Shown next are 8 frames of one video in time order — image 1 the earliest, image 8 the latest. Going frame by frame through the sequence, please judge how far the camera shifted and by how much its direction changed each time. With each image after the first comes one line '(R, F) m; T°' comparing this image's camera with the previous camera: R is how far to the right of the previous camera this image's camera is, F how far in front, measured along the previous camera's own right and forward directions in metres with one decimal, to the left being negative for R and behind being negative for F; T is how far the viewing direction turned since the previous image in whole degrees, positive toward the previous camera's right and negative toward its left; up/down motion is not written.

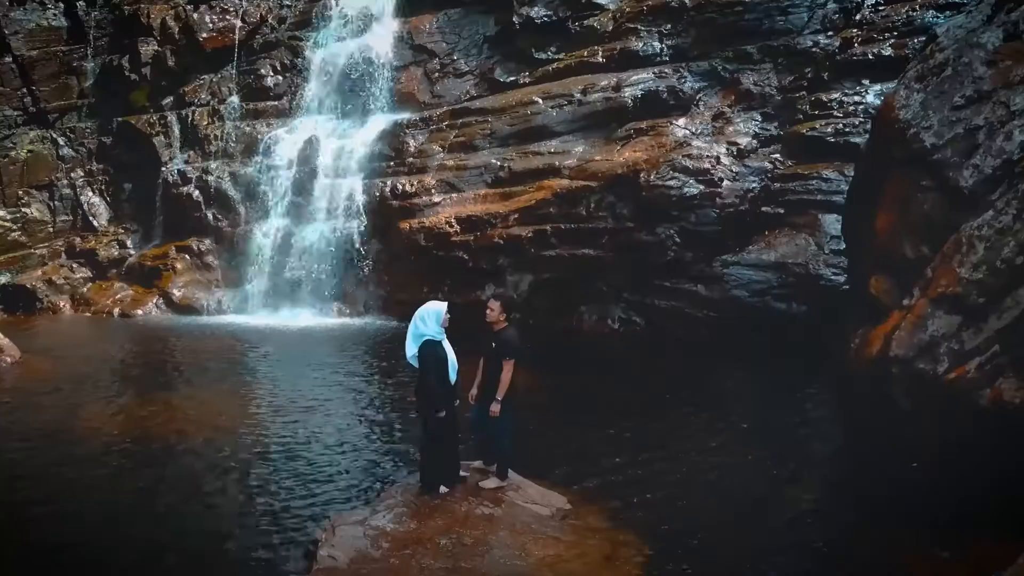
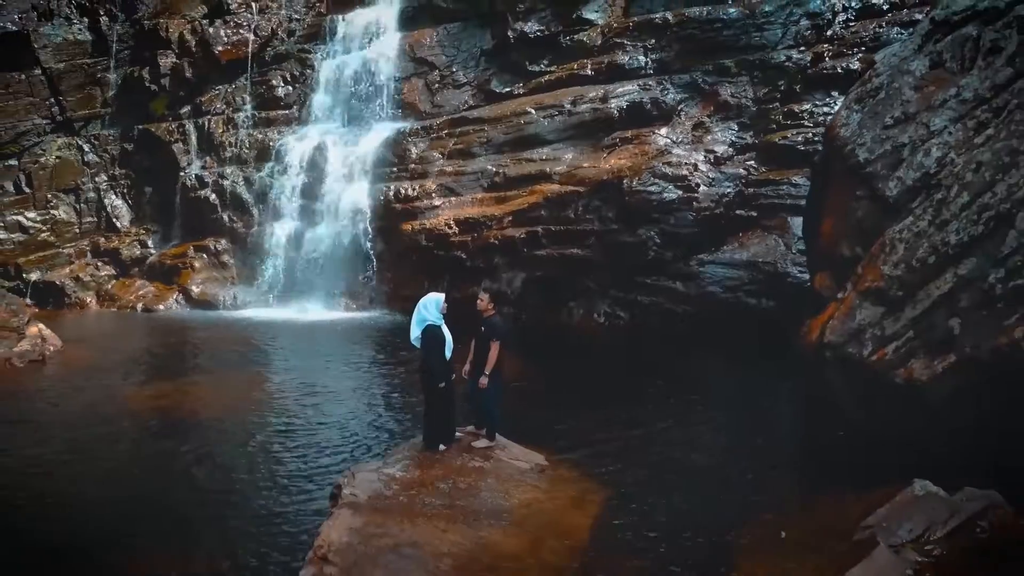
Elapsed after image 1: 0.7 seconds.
(+0.1, -0.8) m; 0°
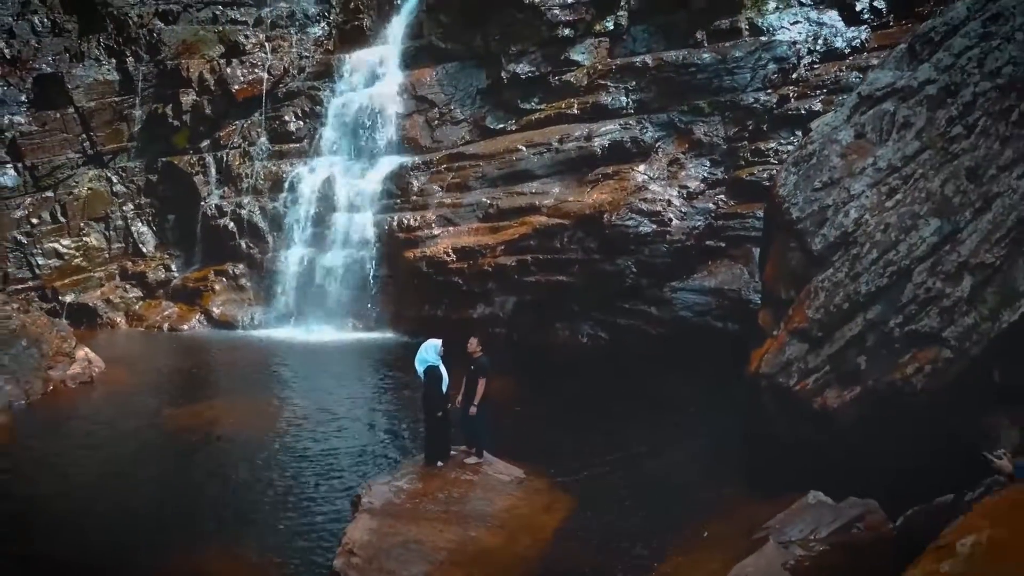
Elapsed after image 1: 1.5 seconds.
(+0.1, -1.1) m; 0°
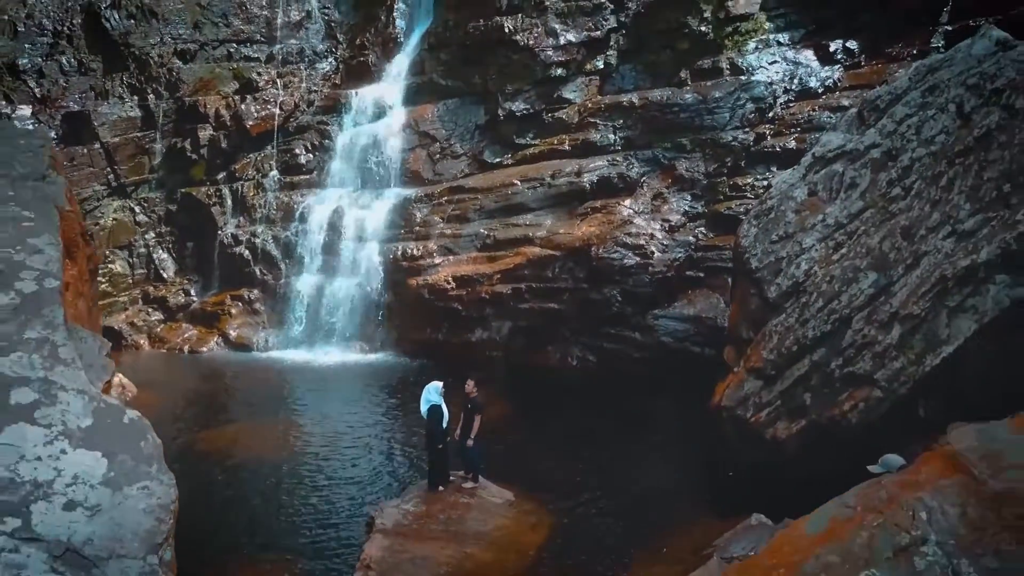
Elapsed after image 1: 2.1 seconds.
(+0.1, -1.0) m; 0°
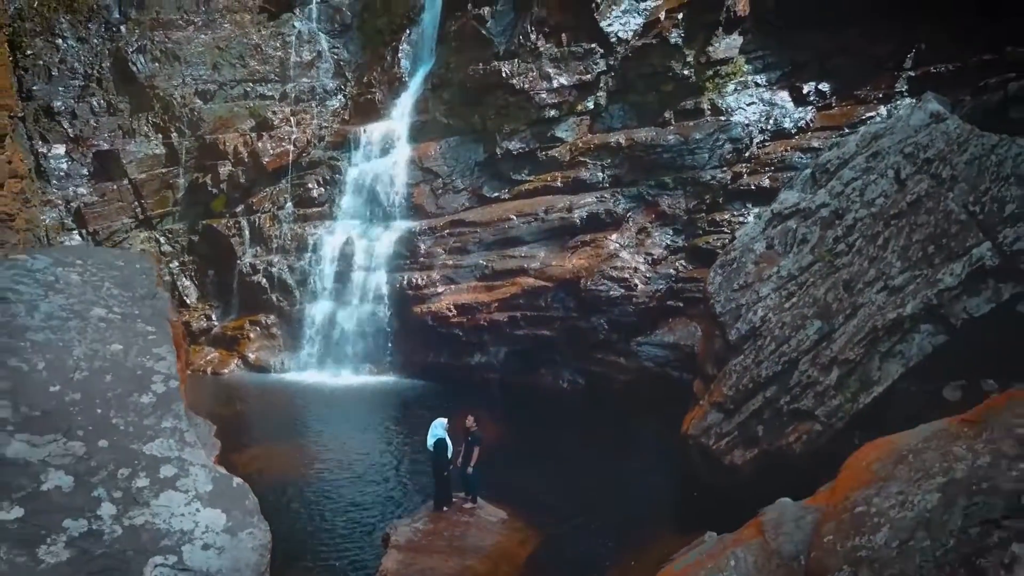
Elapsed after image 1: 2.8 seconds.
(+0.1, -1.2) m; 0°
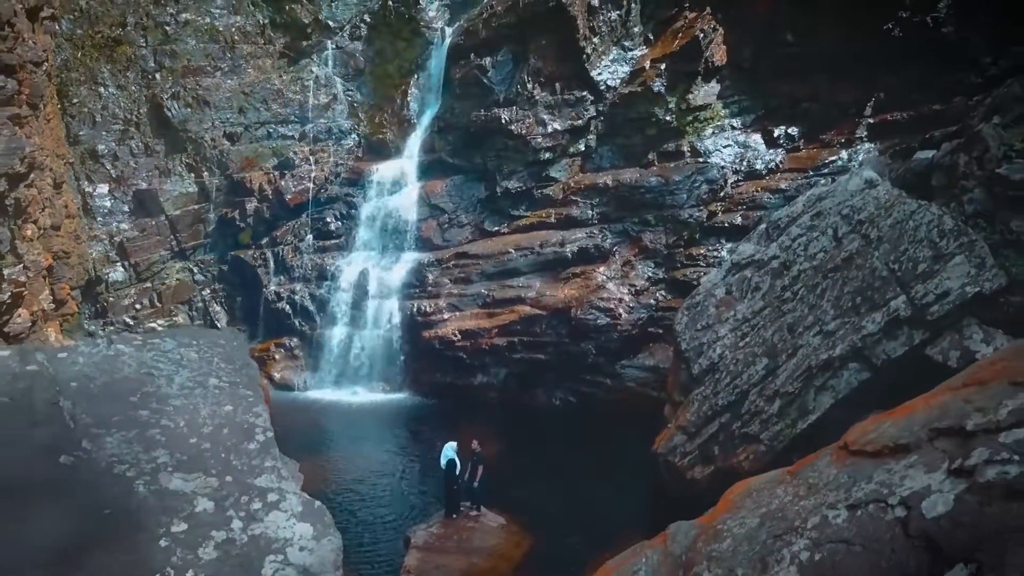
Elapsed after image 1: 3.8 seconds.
(0.0, -1.7) m; 0°
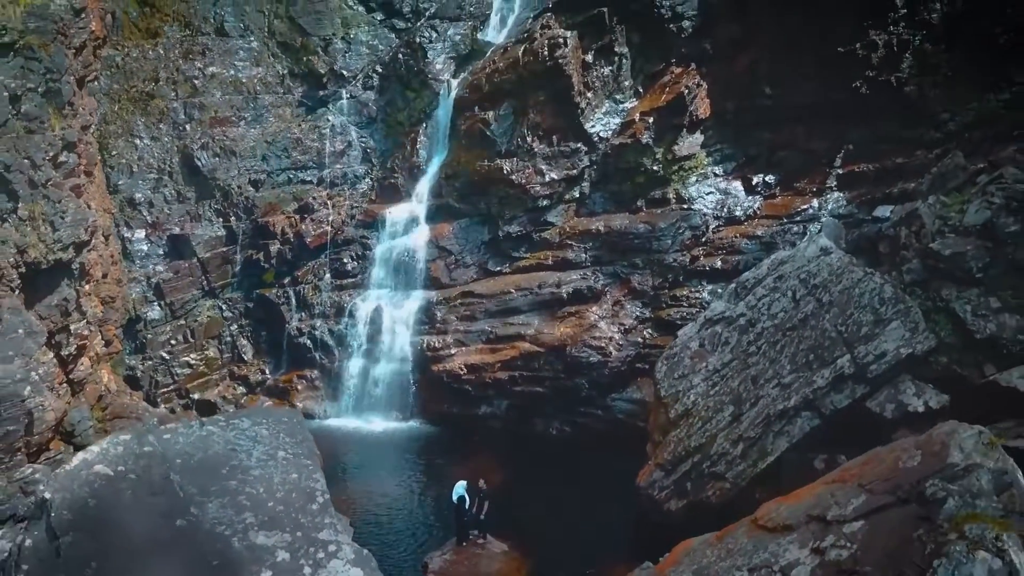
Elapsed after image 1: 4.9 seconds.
(0.0, -1.7) m; 0°
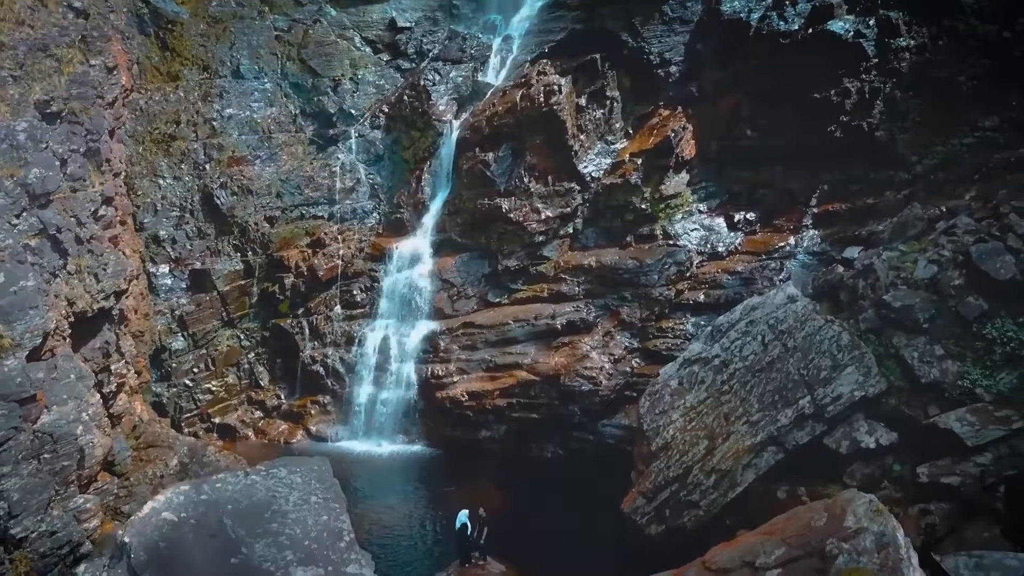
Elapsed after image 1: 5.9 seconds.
(0.0, -1.4) m; 0°
